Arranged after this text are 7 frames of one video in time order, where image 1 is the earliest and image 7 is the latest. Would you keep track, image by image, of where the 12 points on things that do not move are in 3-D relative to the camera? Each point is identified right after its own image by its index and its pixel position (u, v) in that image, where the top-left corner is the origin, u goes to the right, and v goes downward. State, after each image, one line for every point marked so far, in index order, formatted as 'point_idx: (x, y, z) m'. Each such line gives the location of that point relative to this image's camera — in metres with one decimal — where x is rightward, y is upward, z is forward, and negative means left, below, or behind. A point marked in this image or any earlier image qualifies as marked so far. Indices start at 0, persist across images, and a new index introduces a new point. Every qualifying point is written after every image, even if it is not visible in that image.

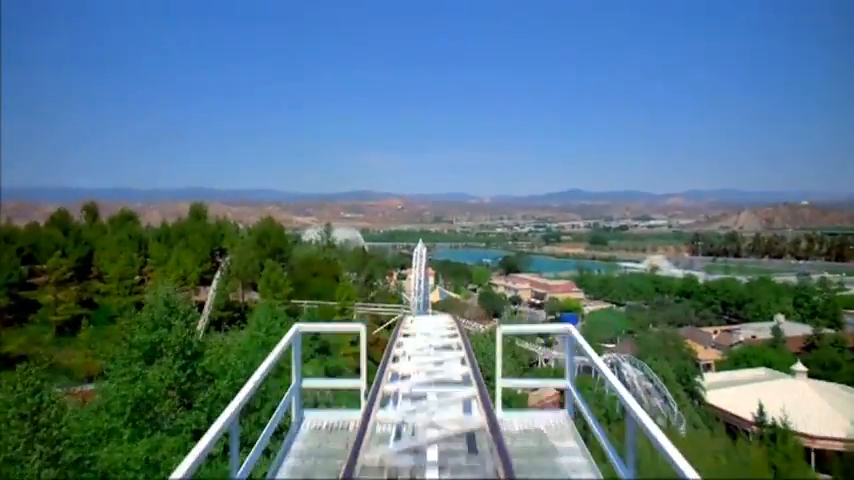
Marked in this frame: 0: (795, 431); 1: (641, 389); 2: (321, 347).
0: (+11.8, -6.1, +18.2) m
1: (+6.7, -4.7, +17.8) m
2: (-3.7, -3.7, +19.5) m
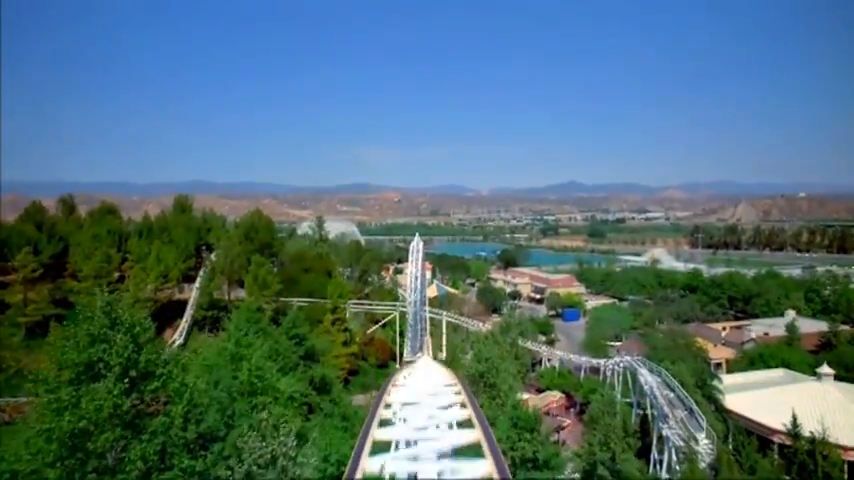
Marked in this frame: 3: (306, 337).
0: (+11.7, -5.9, +16.4) m
1: (+6.6, -4.5, +16.0) m
2: (-3.8, -3.5, +17.6) m
3: (-4.0, -3.2, +18.4) m
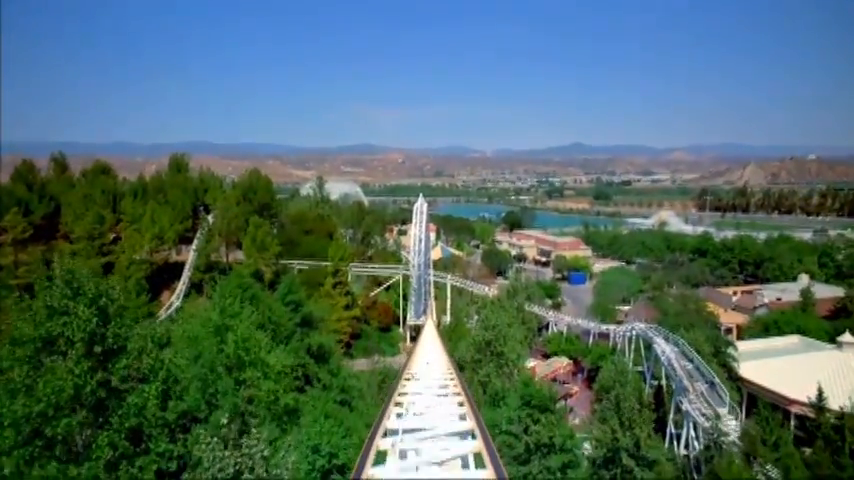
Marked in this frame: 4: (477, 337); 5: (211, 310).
0: (+11.8, -4.9, +15.6) m
1: (+6.7, -3.5, +15.1) m
2: (-3.7, -2.4, +16.7) m
3: (-3.9, -1.9, +17.5) m
4: (+1.7, -3.3, +19.4) m
5: (-5.3, -1.7, +13.9) m
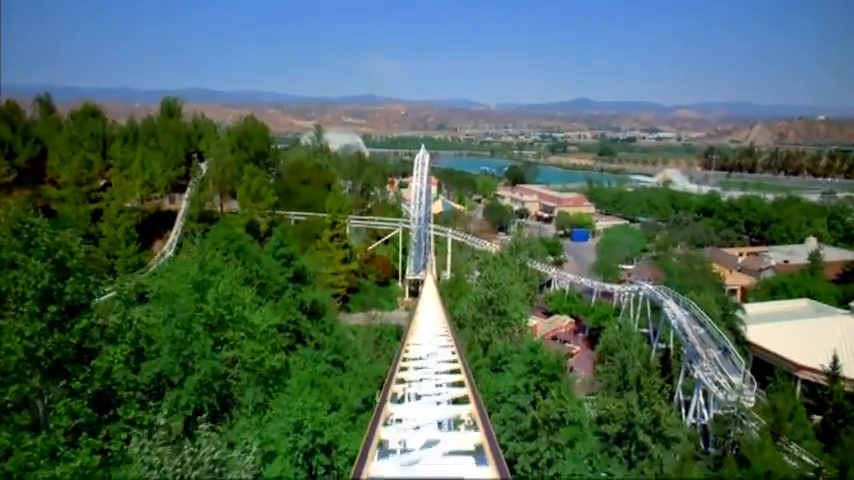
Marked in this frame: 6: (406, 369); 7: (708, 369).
0: (+11.7, -3.9, +15.0) m
1: (+6.7, -2.5, +14.3) m
2: (-3.7, -1.0, +15.8) m
3: (-3.9, -0.5, +16.6) m
4: (+1.7, -1.8, +18.6) m
5: (-5.3, -0.5, +13.0) m
6: (-0.4, -2.6, +11.6) m
7: (+6.5, -3.0, +13.0) m
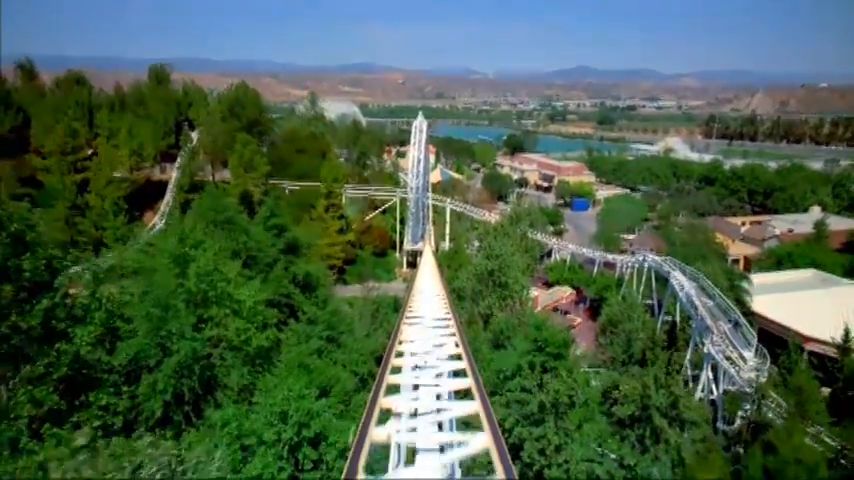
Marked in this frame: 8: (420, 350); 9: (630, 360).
0: (+11.7, -3.1, +14.5) m
1: (+6.7, -1.7, +13.8) m
2: (-3.7, -0.2, +15.2) m
3: (-3.9, +0.4, +15.9) m
4: (+1.6, -0.9, +18.0) m
5: (-5.3, +0.1, +12.3) m
6: (-0.5, -2.0, +11.0) m
7: (+6.4, -2.3, +12.5) m
8: (-0.1, -2.1, +10.6) m
9: (+5.3, -3.1, +14.8) m
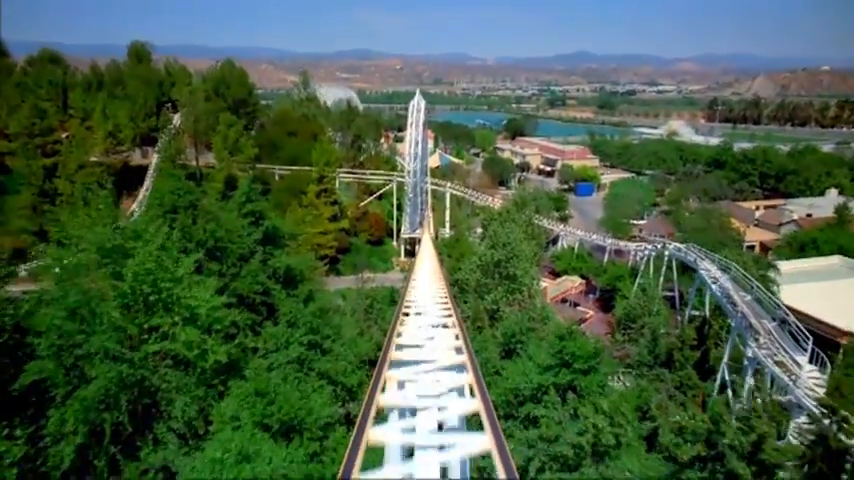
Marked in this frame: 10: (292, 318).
0: (+11.7, -2.8, +12.8) m
1: (+6.7, -1.4, +12.0) m
2: (-3.8, +0.1, +13.4) m
3: (-3.9, +0.6, +14.1) m
4: (+1.6, -0.5, +16.3) m
5: (-5.4, +0.3, +10.5) m
6: (-0.5, -1.8, +9.2) m
7: (+6.4, -2.0, +10.8) m
8: (-0.2, -1.9, +8.8) m
9: (+5.3, -2.8, +13.0) m
10: (-2.6, -1.5, +11.0) m
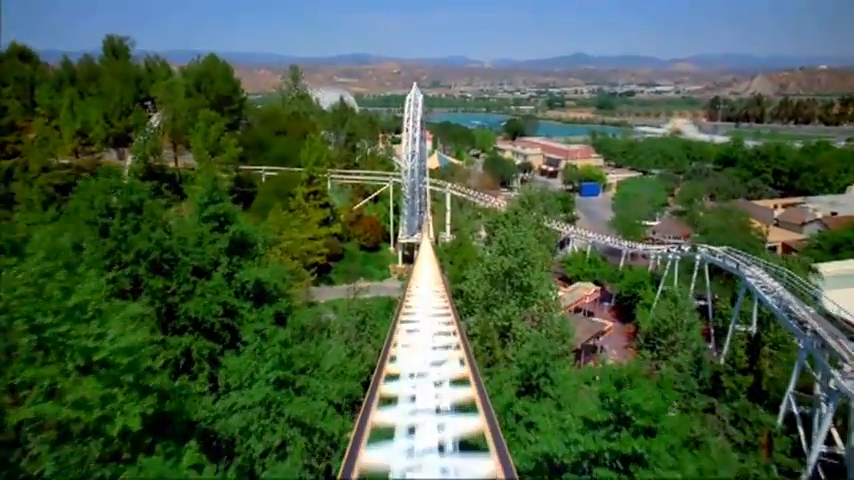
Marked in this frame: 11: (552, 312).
0: (+11.7, -2.7, +10.7) m
1: (+6.7, -1.4, +9.9) m
2: (-3.8, -0.1, +11.3) m
3: (-4.0, +0.5, +12.0) m
4: (+1.6, -0.6, +14.1) m
5: (-5.4, +0.2, +8.4) m
6: (-0.5, -1.9, +7.1) m
7: (+6.4, -2.0, +8.7) m
8: (-0.1, -2.0, +6.7) m
9: (+5.3, -2.9, +10.9) m
10: (-2.6, -1.6, +8.9) m
11: (+2.9, -1.6, +13.3) m
